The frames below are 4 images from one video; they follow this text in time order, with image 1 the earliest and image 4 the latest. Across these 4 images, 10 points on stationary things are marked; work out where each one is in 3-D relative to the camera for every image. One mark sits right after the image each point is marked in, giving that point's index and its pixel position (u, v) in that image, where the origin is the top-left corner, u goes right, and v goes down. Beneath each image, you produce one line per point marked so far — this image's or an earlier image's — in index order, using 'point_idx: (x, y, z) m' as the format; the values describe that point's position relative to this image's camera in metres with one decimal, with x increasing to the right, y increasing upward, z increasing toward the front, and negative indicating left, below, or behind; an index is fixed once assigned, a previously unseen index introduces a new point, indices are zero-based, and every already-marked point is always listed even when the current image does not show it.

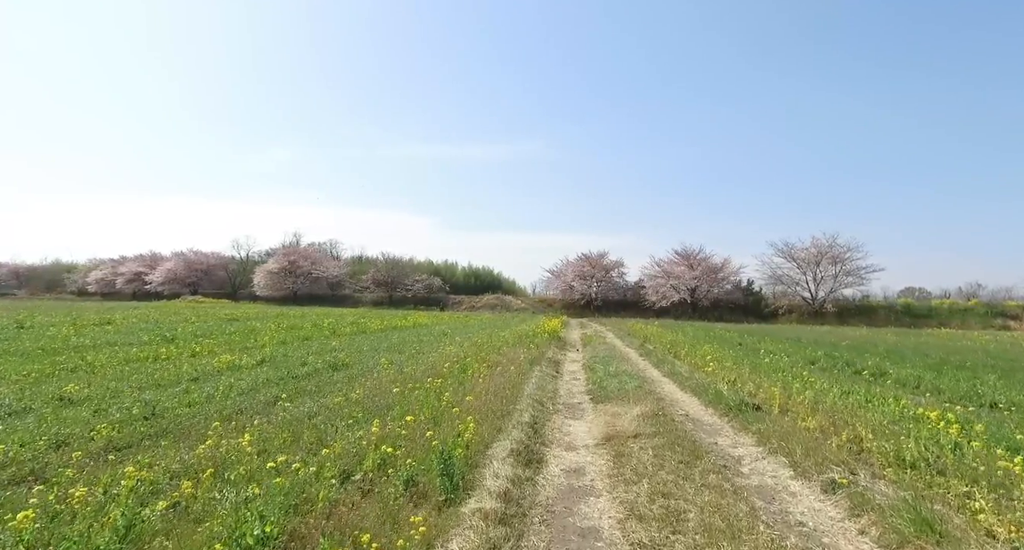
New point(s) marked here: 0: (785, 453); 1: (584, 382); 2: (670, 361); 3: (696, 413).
0: (+3.8, -2.5, +7.8) m
1: (+2.0, -3.1, +16.0) m
2: (+5.5, -3.0, +19.6) m
3: (+3.7, -2.8, +11.2) m
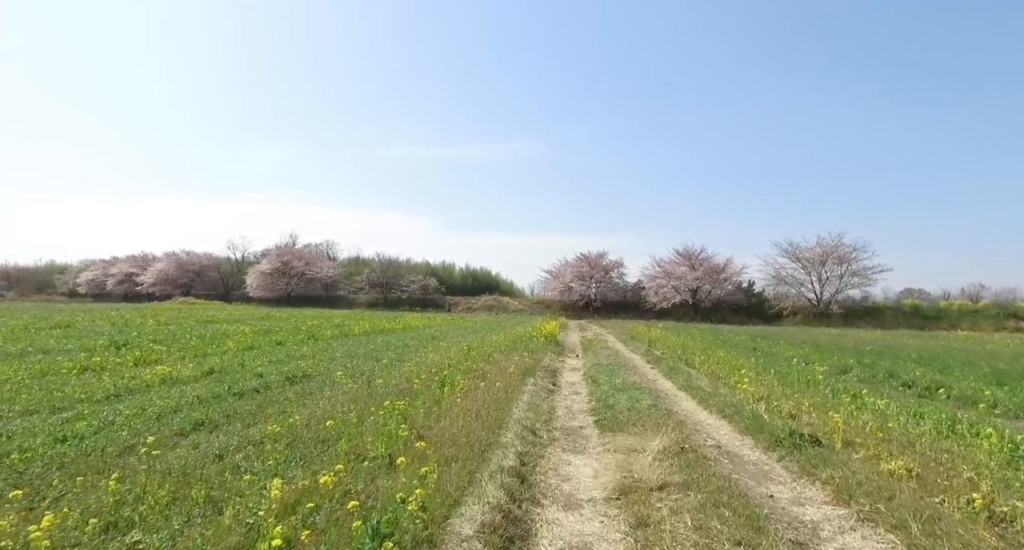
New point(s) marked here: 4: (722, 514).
0: (+3.5, -2.3, +5.3) m
1: (+1.8, -3.0, +13.4) m
2: (+5.2, -2.9, +17.1) m
3: (+3.4, -2.6, +8.7) m
4: (+2.1, -2.4, +5.7) m
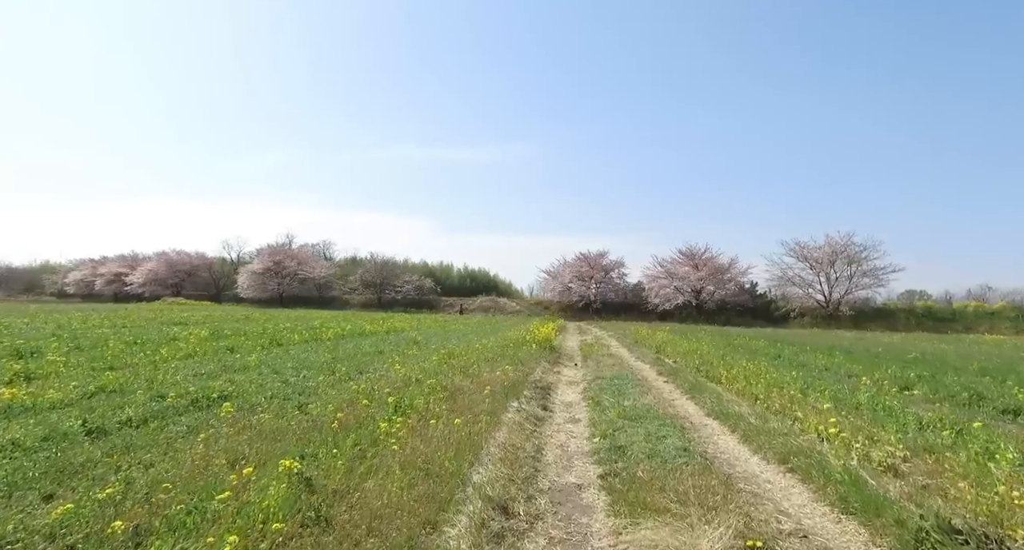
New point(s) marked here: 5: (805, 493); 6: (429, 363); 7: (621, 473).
0: (+3.1, -2.1, +1.8) m
1: (+1.3, -2.8, +10.0) m
2: (+4.8, -2.7, +13.6) m
3: (+3.0, -2.4, +5.2) m
4: (+1.7, -2.2, +2.2) m
5: (+3.4, -2.5, +6.4) m
6: (-2.7, -2.9, +18.2) m
7: (+1.5, -2.5, +7.4) m
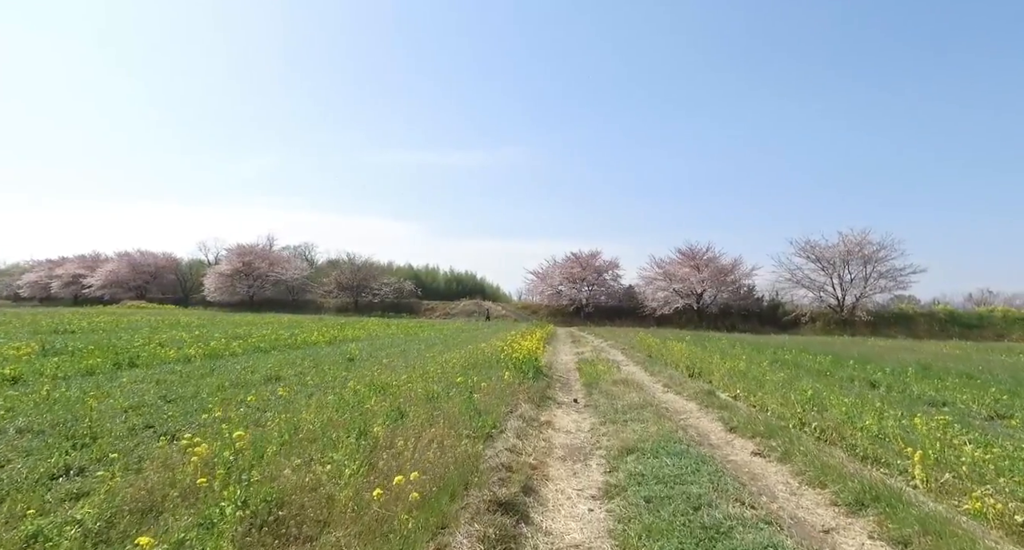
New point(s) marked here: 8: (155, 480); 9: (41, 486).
0: (+2.6, -1.6, -6.4) m
1: (+0.6, -2.3, +1.7) m
2: (+4.0, -2.3, +5.4) m
3: (+2.4, -1.9, -3.0) m
4: (+1.1, -1.7, -6.1) m
5: (+2.7, -2.0, -1.8) m
6: (-3.6, -2.4, +9.8) m
7: (+0.8, -2.0, -0.9) m
8: (-3.9, -2.2, +6.2) m
9: (-5.1, -2.2, +6.0) m
